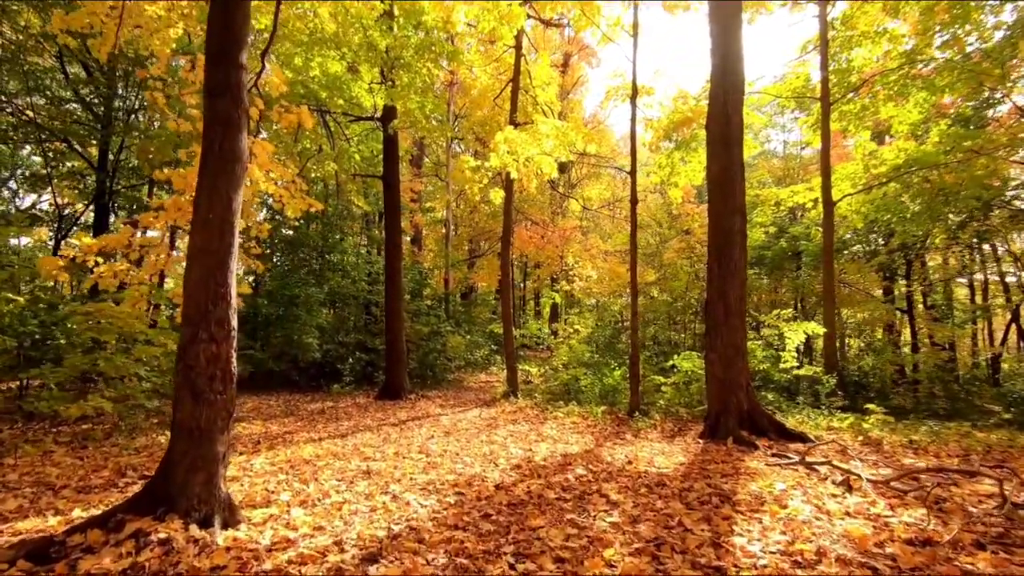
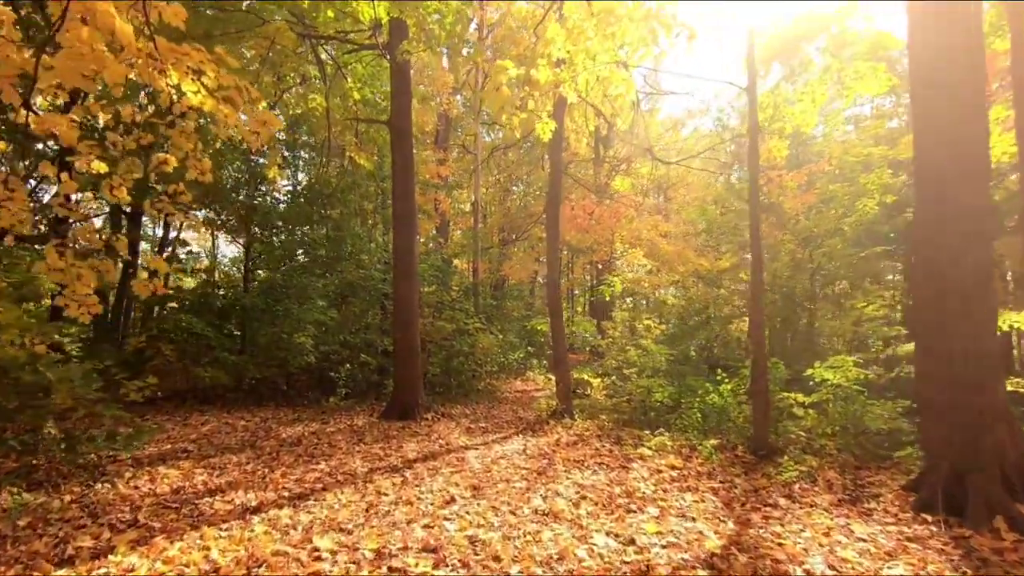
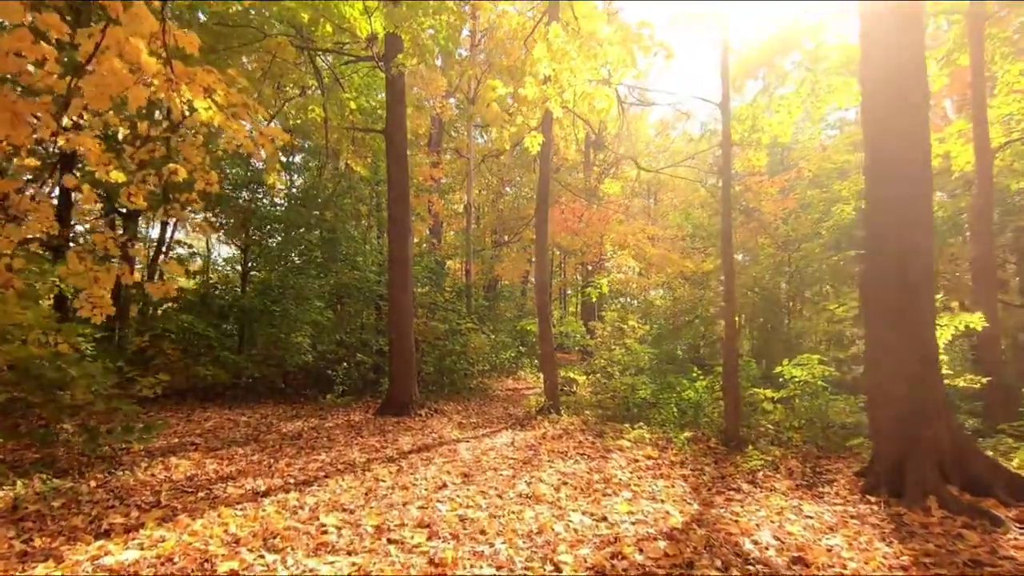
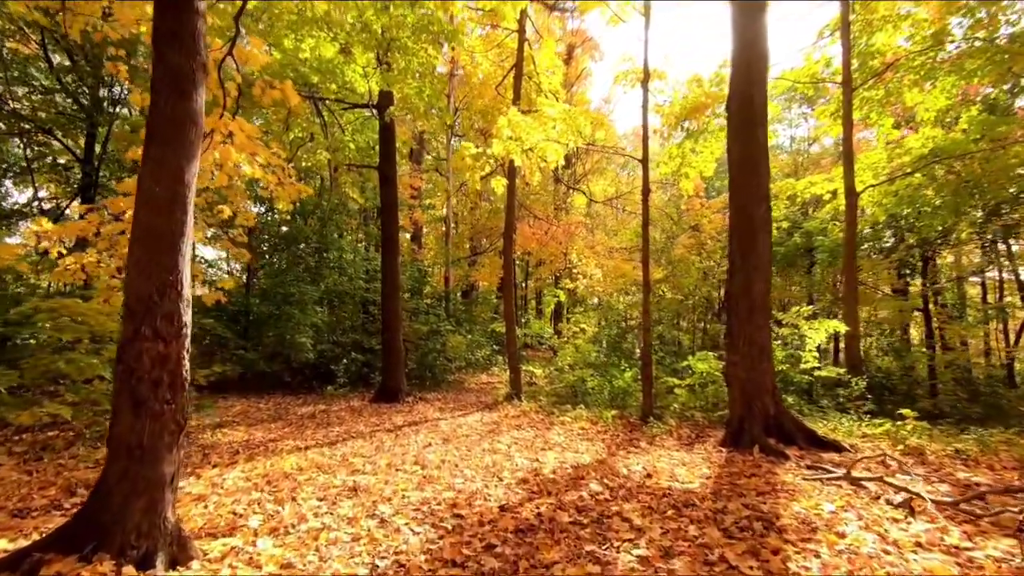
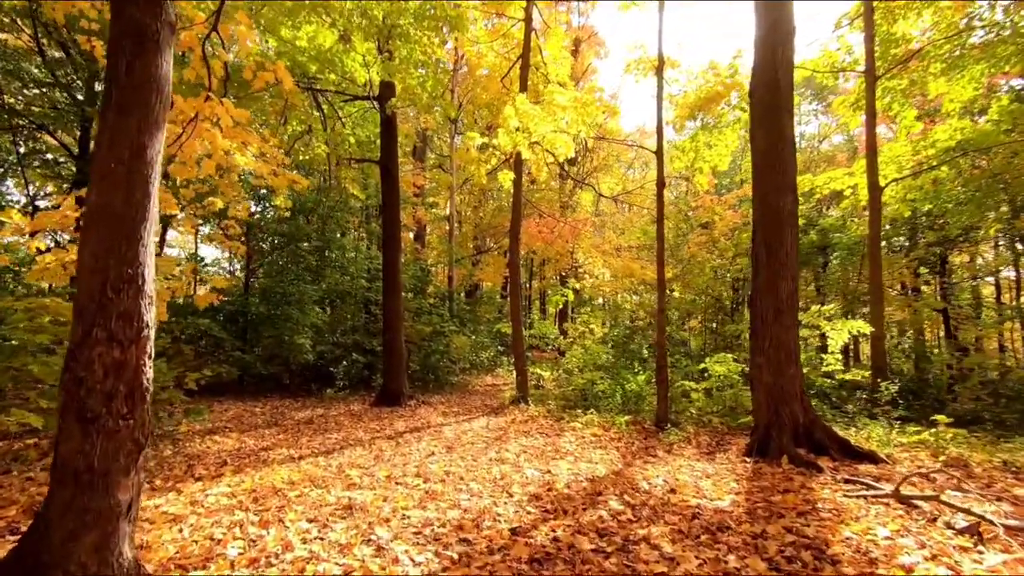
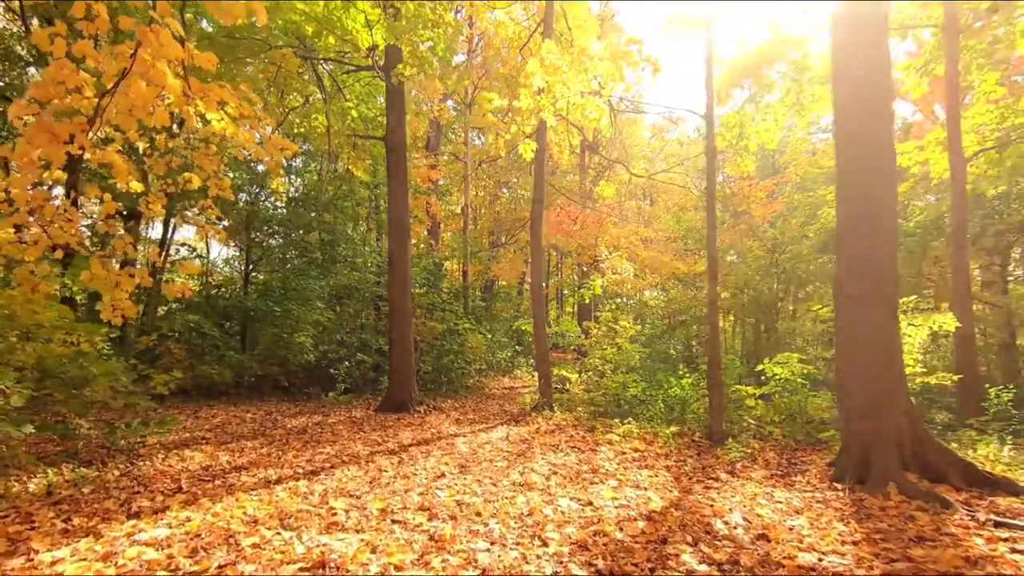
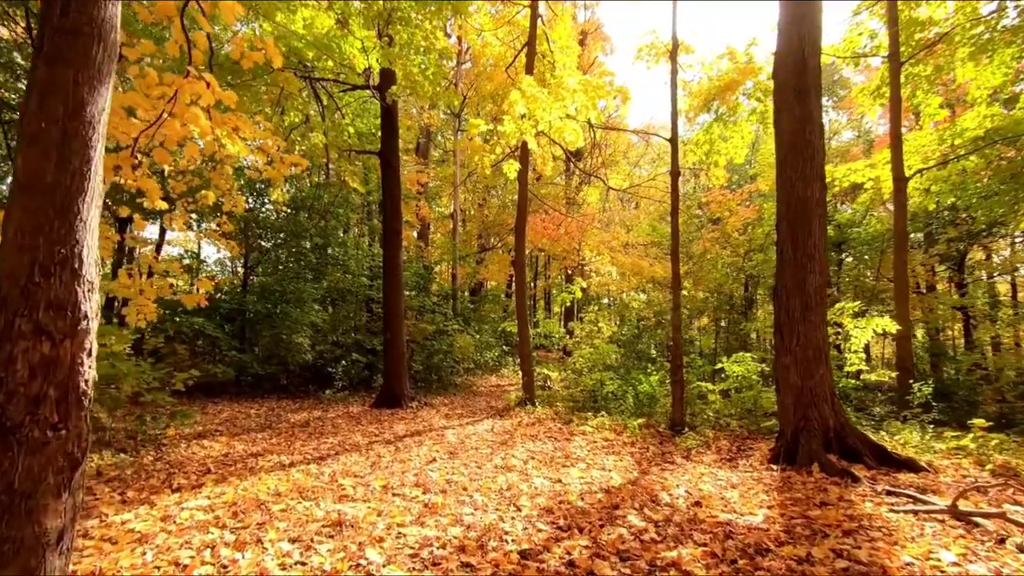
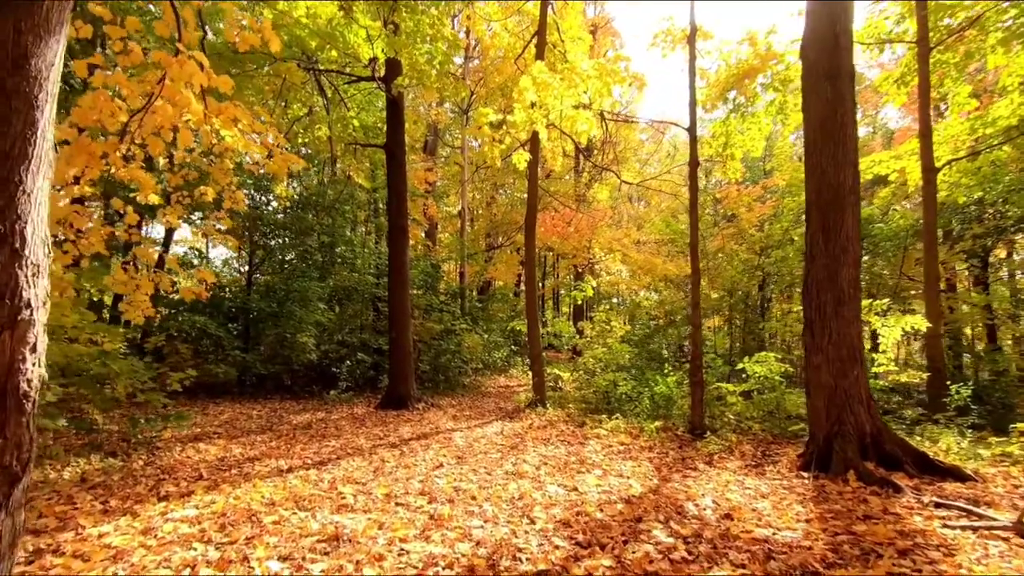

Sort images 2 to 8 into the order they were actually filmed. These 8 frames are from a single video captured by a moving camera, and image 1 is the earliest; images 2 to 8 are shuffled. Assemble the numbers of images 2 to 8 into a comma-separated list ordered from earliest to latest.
4, 5, 7, 8, 6, 3, 2
